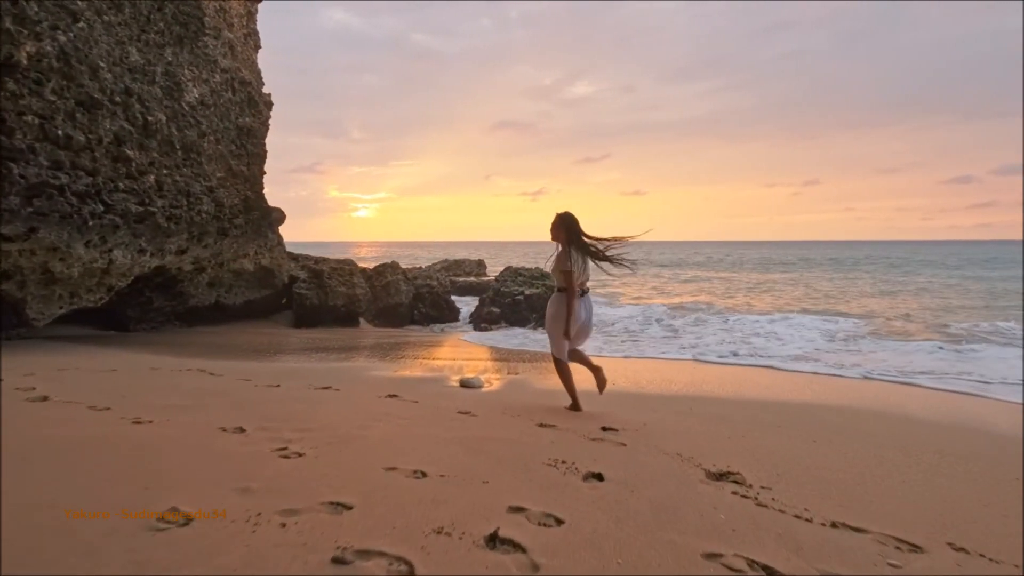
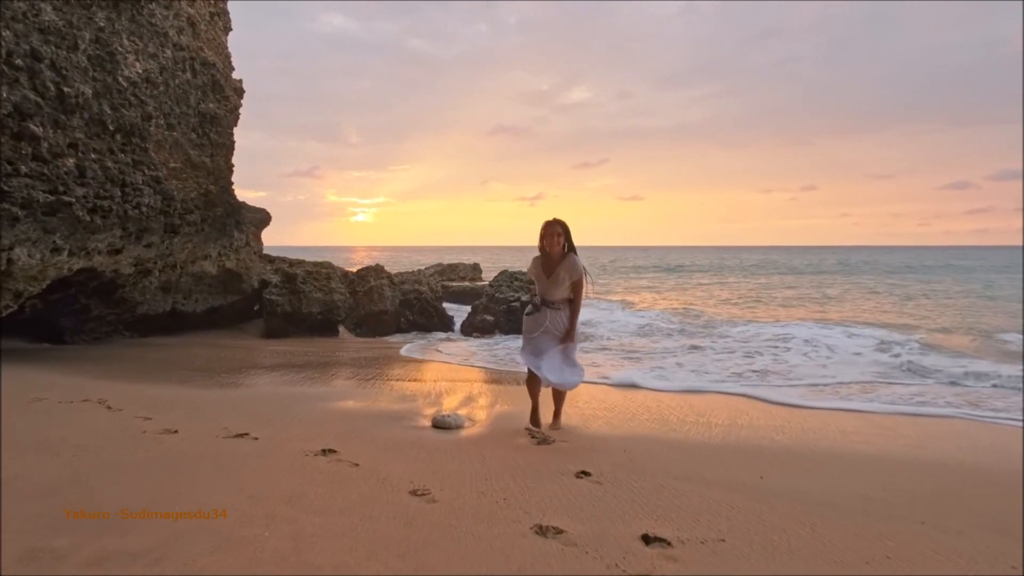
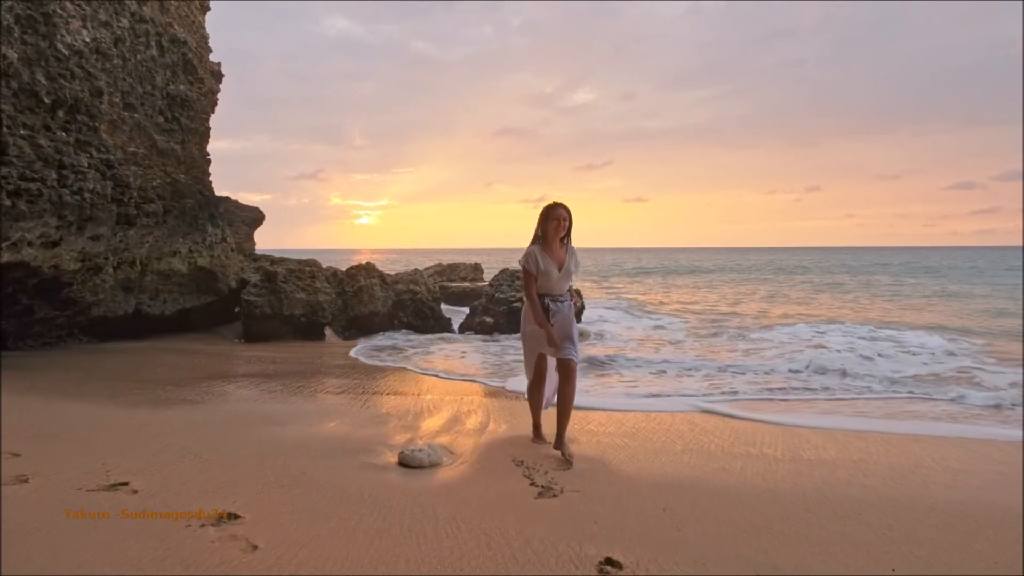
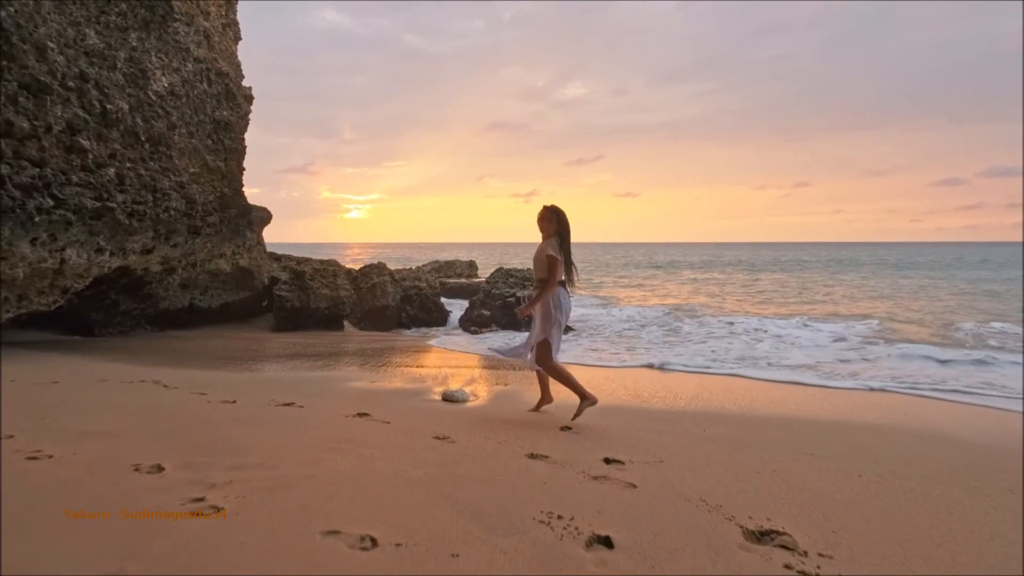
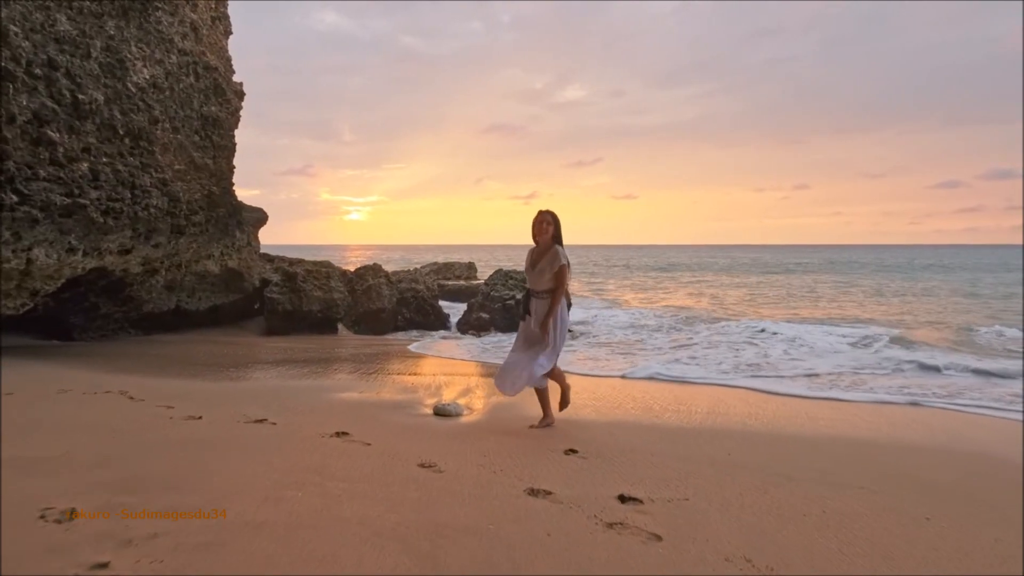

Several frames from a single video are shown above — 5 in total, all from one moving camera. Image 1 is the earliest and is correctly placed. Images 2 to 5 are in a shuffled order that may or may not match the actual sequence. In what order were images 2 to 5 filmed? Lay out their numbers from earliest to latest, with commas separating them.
4, 5, 2, 3
